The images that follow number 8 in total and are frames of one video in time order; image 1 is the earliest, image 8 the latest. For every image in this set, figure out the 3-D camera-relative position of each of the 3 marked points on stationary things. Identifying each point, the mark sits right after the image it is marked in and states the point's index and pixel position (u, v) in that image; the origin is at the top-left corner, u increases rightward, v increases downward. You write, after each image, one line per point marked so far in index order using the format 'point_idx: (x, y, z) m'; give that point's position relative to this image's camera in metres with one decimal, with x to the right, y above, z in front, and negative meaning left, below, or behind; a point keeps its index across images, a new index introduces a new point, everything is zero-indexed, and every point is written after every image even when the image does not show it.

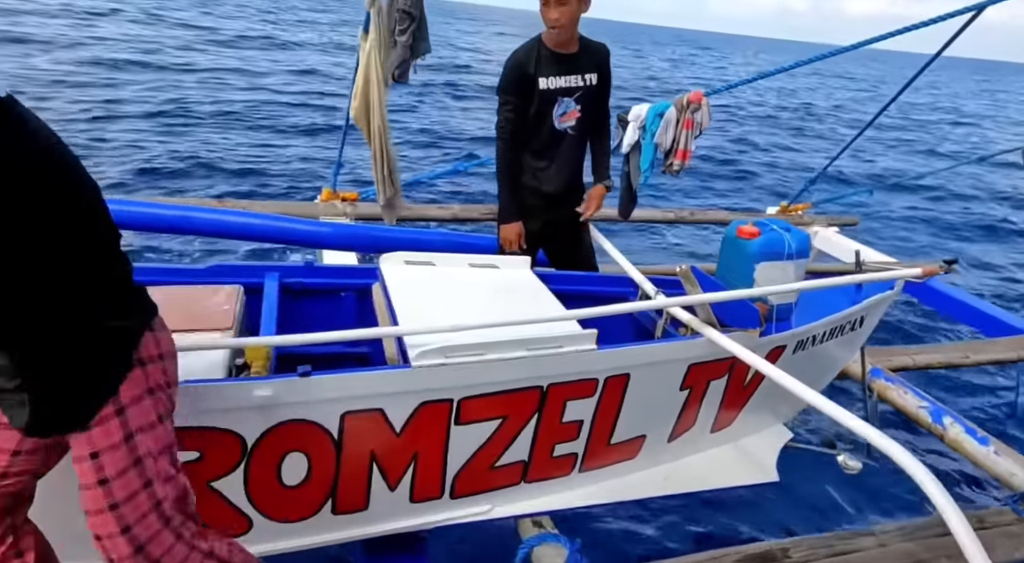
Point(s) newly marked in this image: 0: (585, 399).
0: (+0.3, -0.5, +2.6) m
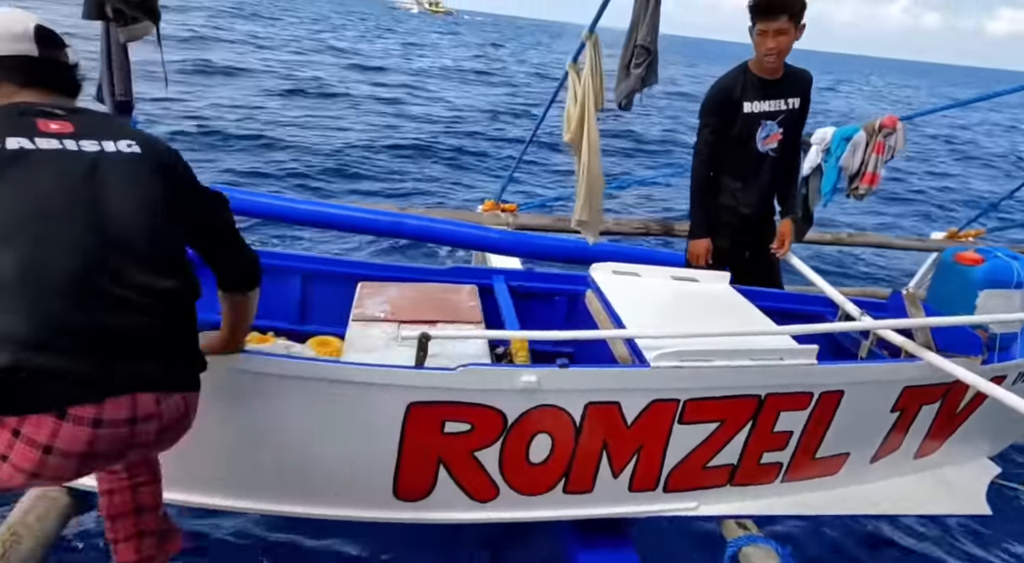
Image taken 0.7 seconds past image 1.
0: (+1.2, -0.5, +2.7) m
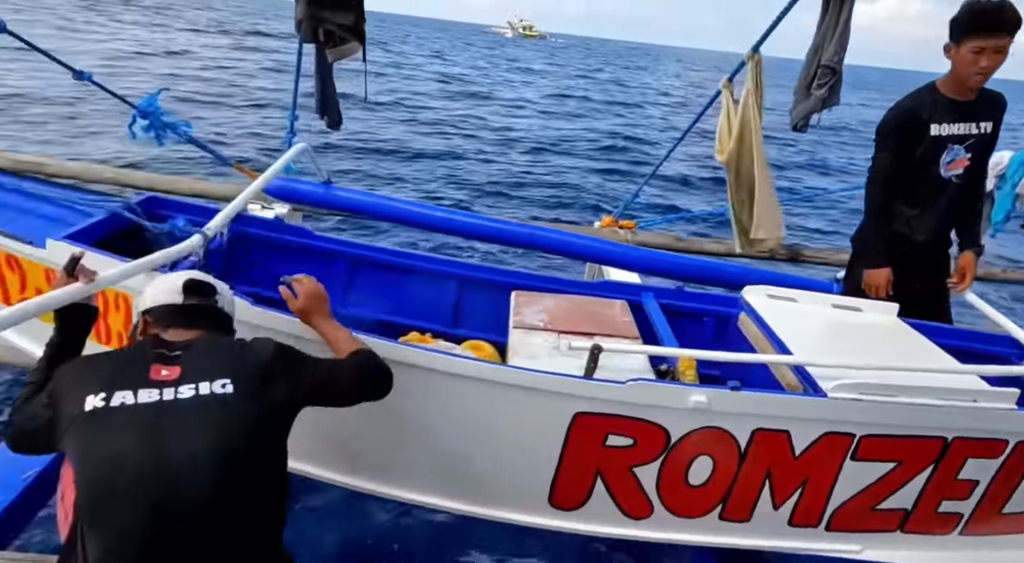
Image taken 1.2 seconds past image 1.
0: (+1.8, -0.7, +2.5) m
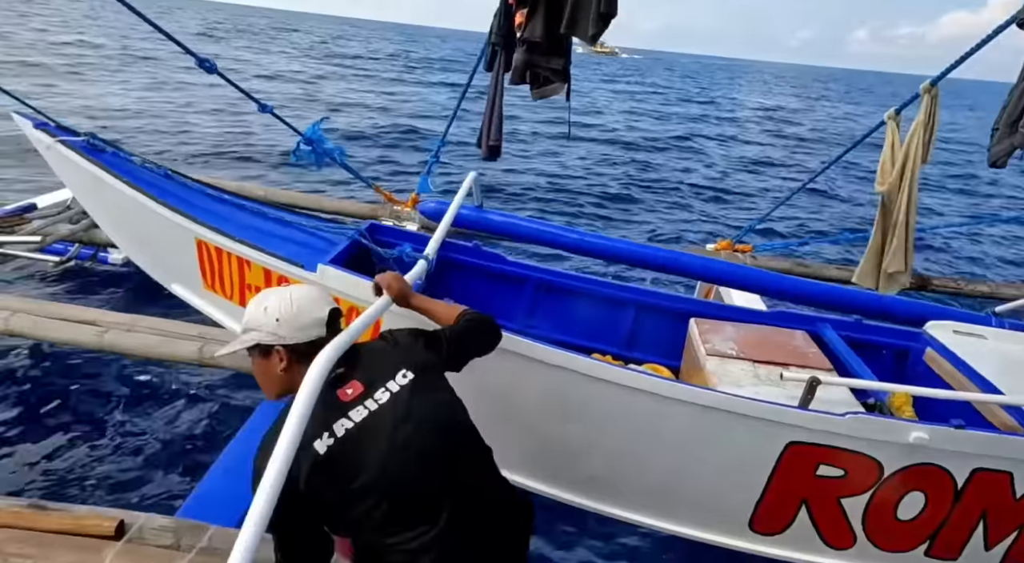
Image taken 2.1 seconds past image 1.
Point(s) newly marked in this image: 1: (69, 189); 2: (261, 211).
0: (+2.6, -0.8, +2.4) m
1: (-2.1, +0.4, +3.1) m
2: (-1.2, +0.3, +3.1) m
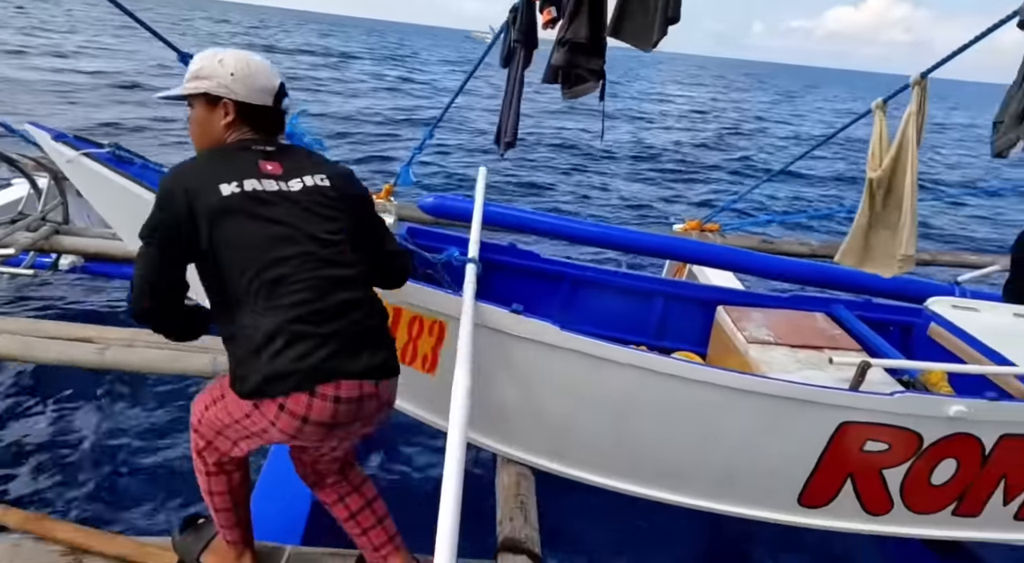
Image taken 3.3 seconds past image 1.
0: (+2.9, -0.7, +2.8) m
1: (-1.9, +0.3, +2.9) m
2: (-1.0, +0.3, +3.0) m
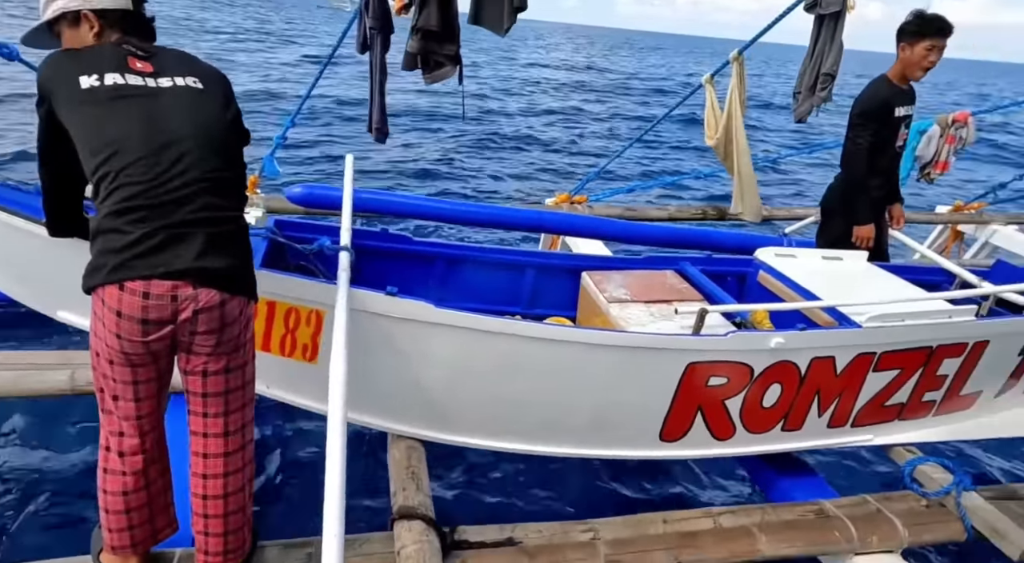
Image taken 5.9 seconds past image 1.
0: (+2.4, -0.4, +3.5) m
1: (-2.5, +0.2, +2.7) m
2: (-1.6, +0.3, +2.9) m
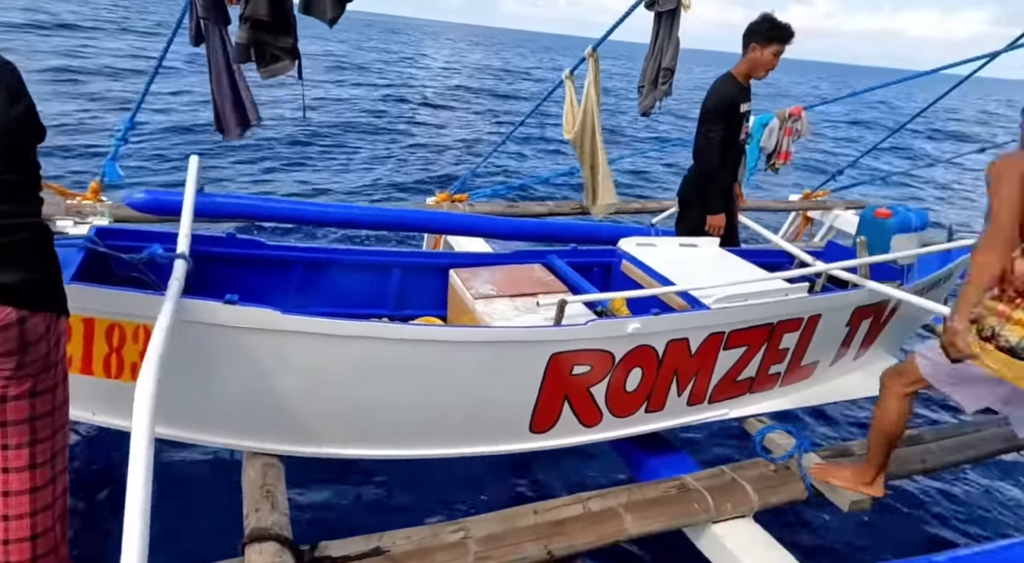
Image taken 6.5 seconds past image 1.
0: (+1.6, -0.3, +3.8) m
1: (-3.0, +0.1, +2.2) m
2: (-2.2, +0.2, +2.6) m
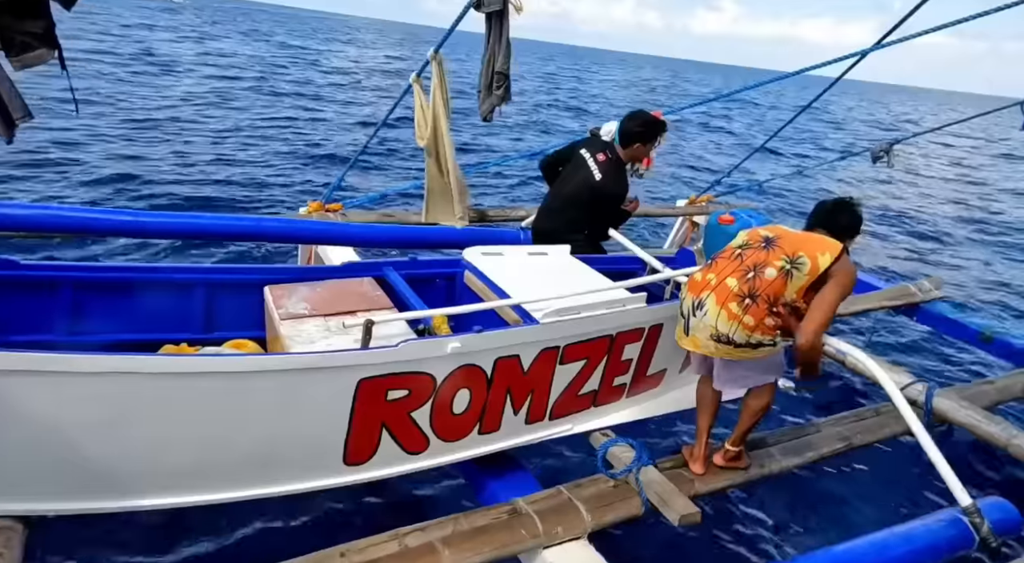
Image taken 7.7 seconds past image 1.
0: (+0.7, -0.3, +3.7) m
1: (-3.7, 0.0, +1.5) m
2: (-2.9, 0.0, +2.0) m
